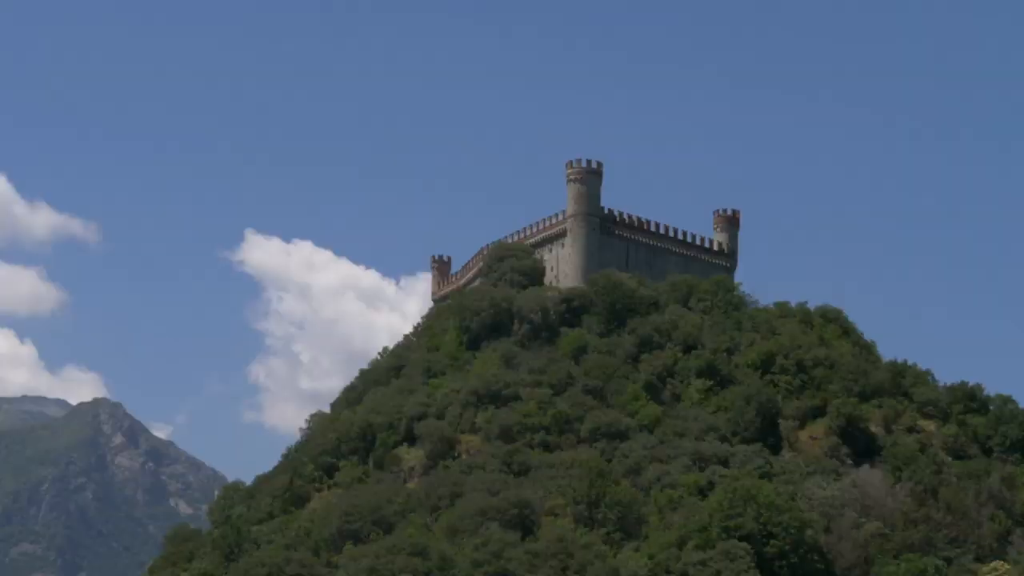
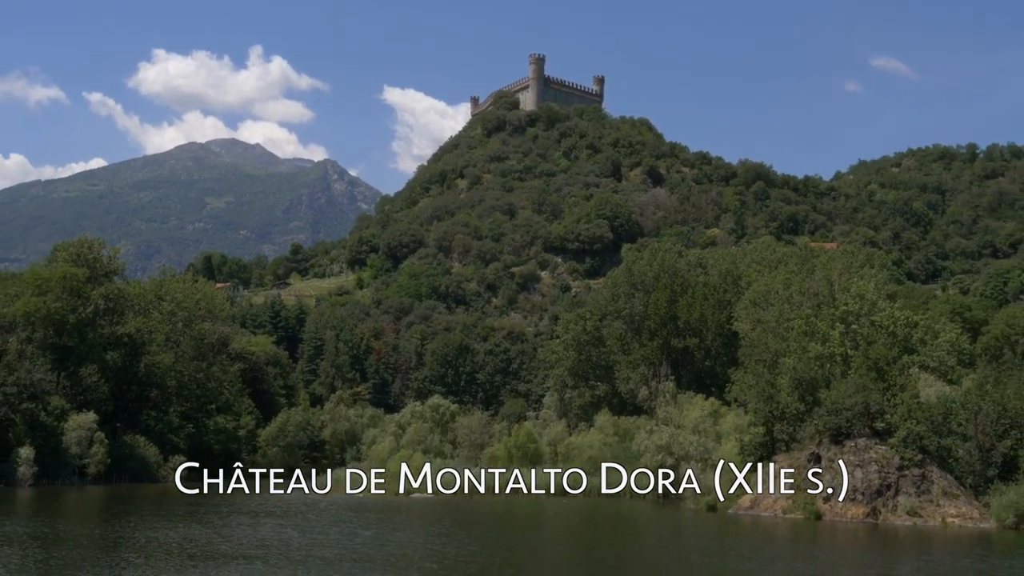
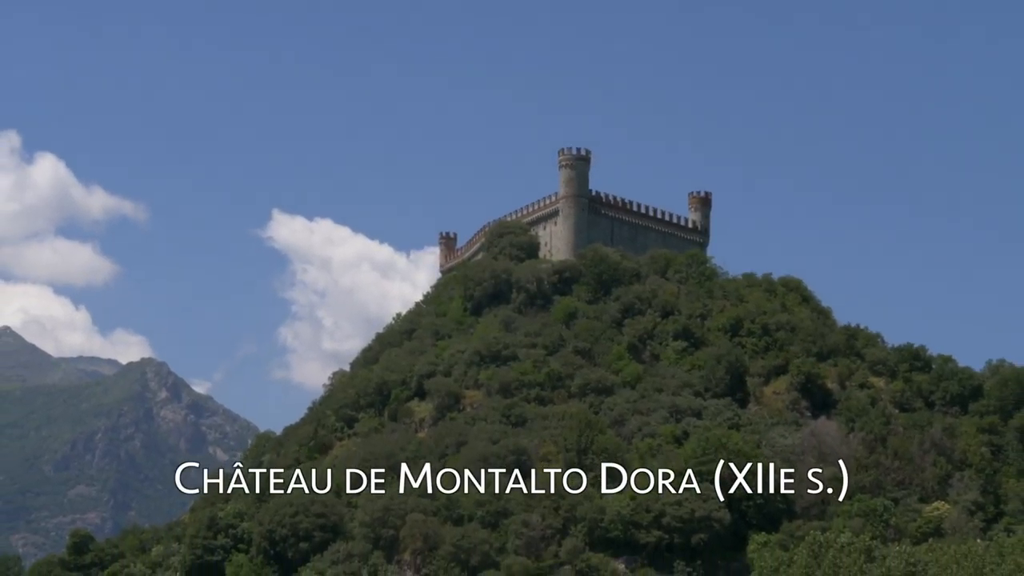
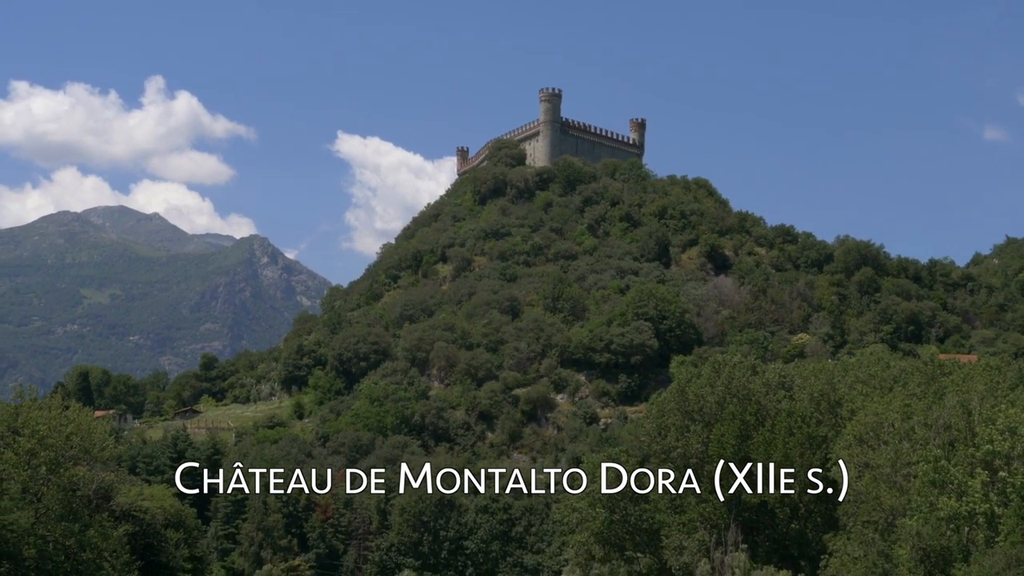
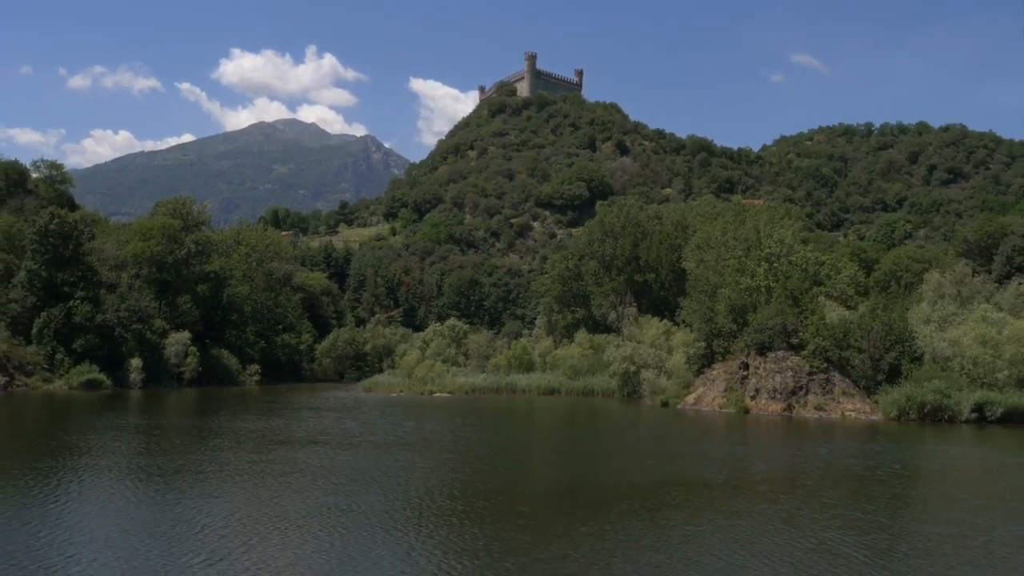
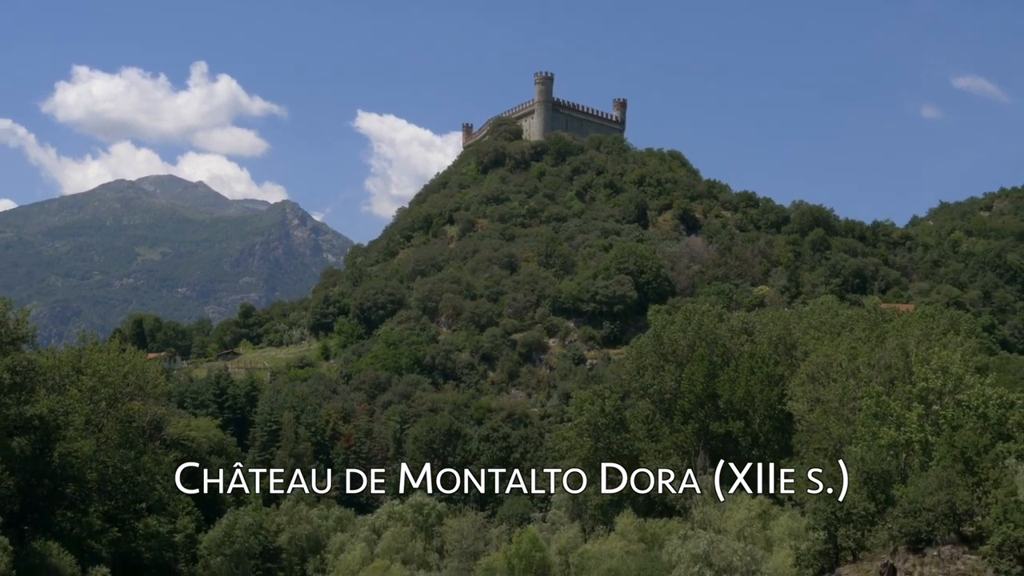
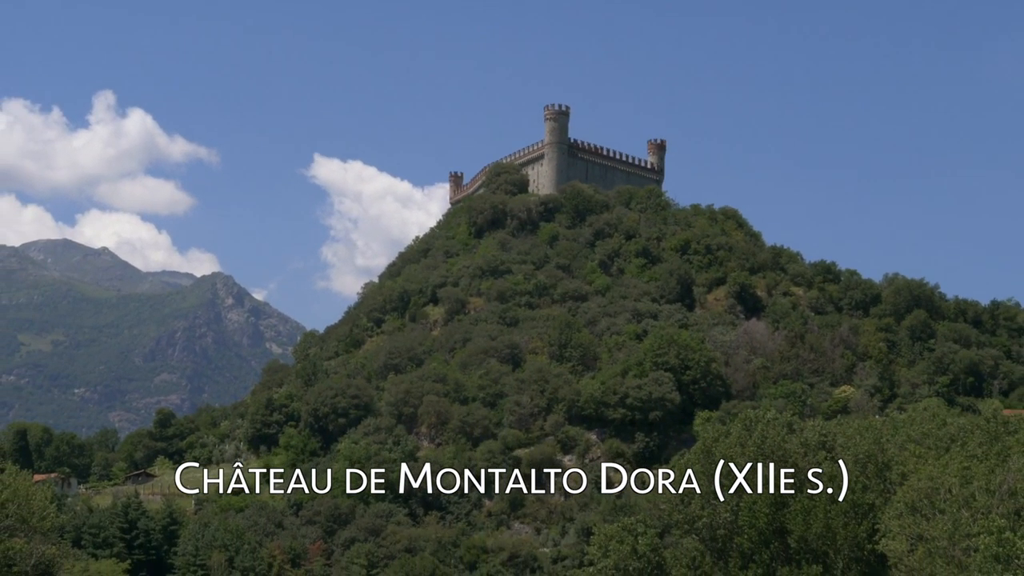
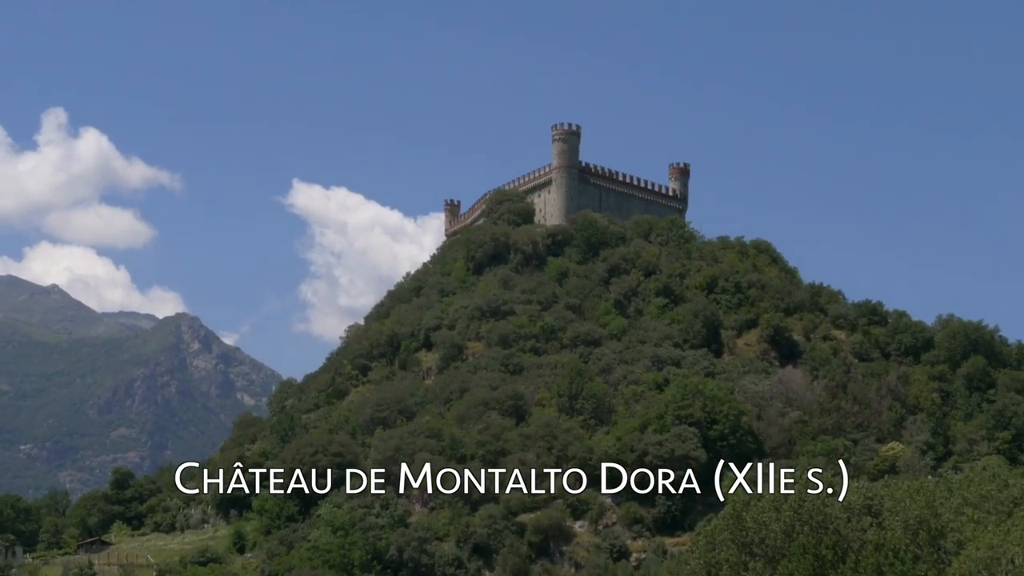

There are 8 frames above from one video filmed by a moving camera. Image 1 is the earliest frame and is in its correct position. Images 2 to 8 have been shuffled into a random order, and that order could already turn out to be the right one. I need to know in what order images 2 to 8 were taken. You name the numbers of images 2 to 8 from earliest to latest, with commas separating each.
3, 8, 7, 4, 6, 2, 5
